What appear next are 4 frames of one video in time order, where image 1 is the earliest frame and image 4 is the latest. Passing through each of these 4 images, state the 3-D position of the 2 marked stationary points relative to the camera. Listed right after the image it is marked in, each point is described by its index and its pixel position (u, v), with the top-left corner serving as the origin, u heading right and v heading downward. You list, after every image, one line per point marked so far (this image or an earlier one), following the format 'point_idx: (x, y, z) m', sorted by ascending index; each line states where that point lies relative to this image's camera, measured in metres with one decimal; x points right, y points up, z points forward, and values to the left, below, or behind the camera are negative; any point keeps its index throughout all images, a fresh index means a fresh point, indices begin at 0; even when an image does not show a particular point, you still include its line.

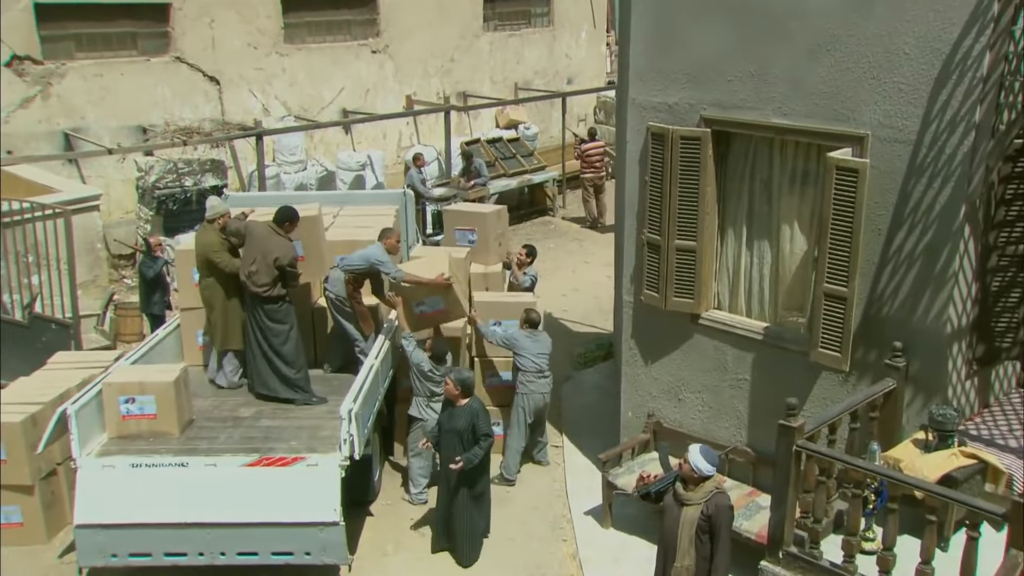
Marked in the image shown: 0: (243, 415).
0: (-1.9, -0.9, +7.5) m
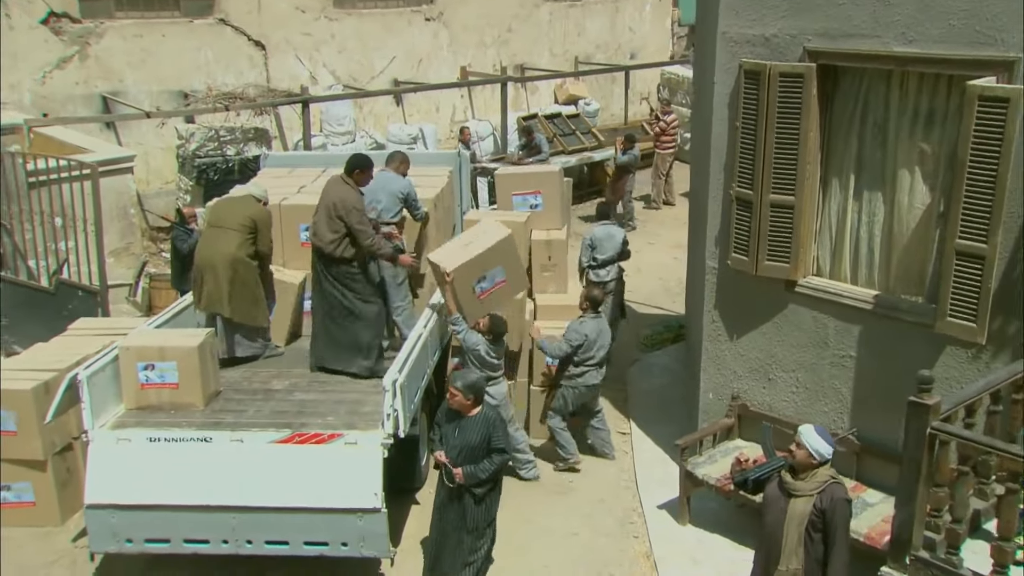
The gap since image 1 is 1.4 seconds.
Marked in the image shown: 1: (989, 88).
0: (-1.5, -0.6, +6.7) m
1: (+2.1, +0.9, +4.9) m
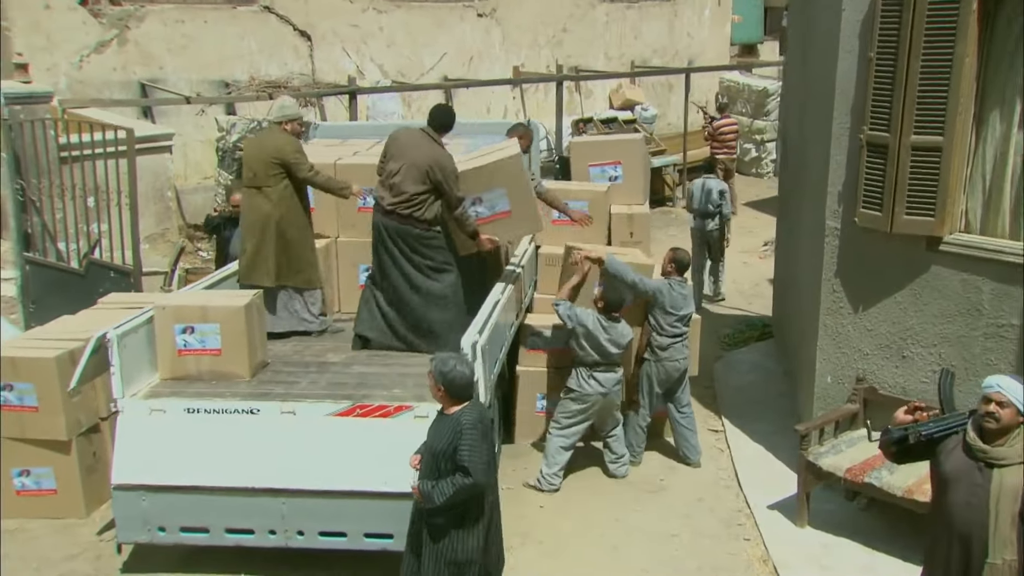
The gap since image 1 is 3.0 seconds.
0: (-1.0, -0.4, +5.9) m
1: (+2.6, +1.2, +4.0) m
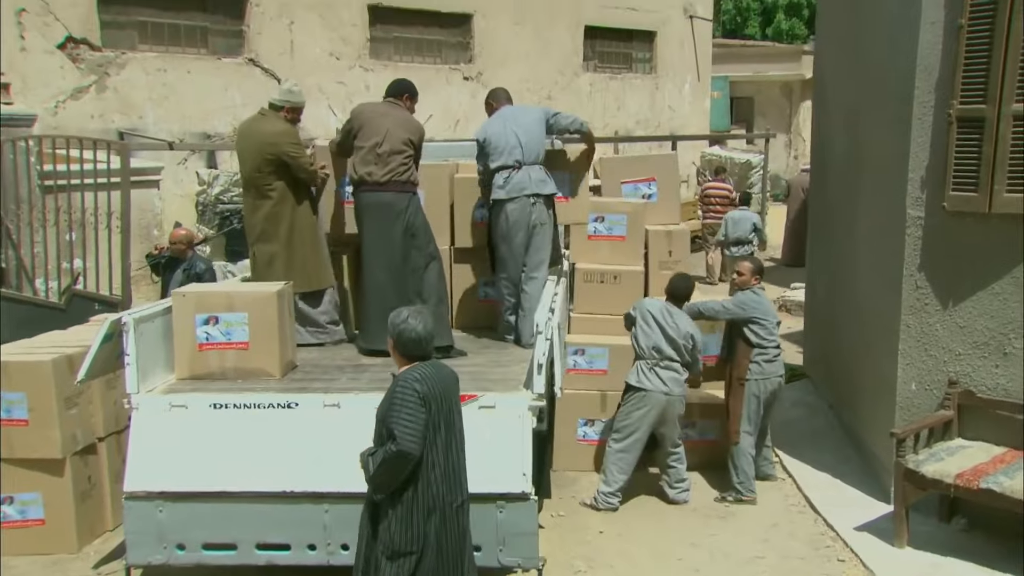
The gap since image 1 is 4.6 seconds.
0: (-0.7, -0.4, +5.2) m
1: (+2.9, +1.4, +3.7) m
